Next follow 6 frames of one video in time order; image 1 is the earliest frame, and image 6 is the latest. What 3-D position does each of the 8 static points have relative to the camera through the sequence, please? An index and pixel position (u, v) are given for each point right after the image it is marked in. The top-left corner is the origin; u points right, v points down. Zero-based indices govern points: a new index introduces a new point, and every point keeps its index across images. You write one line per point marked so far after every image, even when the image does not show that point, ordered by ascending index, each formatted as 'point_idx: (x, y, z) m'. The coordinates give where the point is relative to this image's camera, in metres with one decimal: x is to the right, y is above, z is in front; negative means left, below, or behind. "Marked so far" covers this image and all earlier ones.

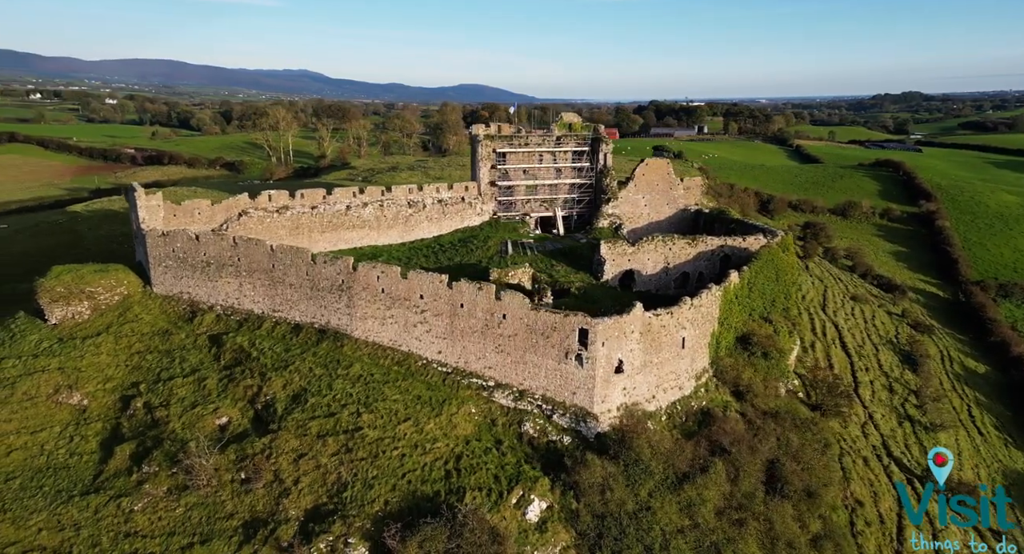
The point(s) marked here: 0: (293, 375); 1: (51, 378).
0: (-5.6, -2.5, +14.9) m
1: (-13.3, -2.9, +16.9) m
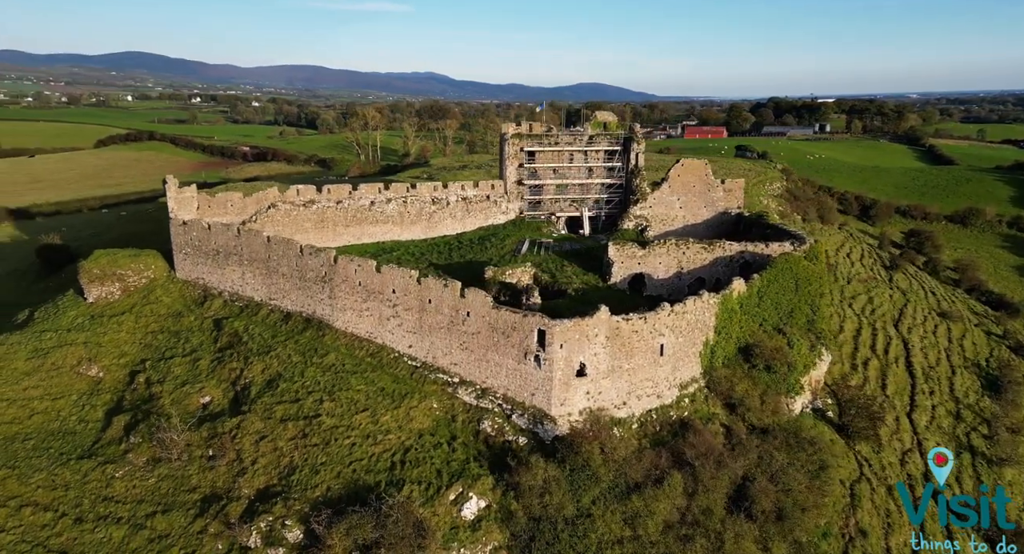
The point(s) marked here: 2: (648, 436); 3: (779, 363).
0: (-6.3, -2.2, +15.5) m
1: (-13.7, -2.4, +18.5) m
2: (+3.3, -3.8, +14.2) m
3: (+7.7, -2.5, +17.1) m
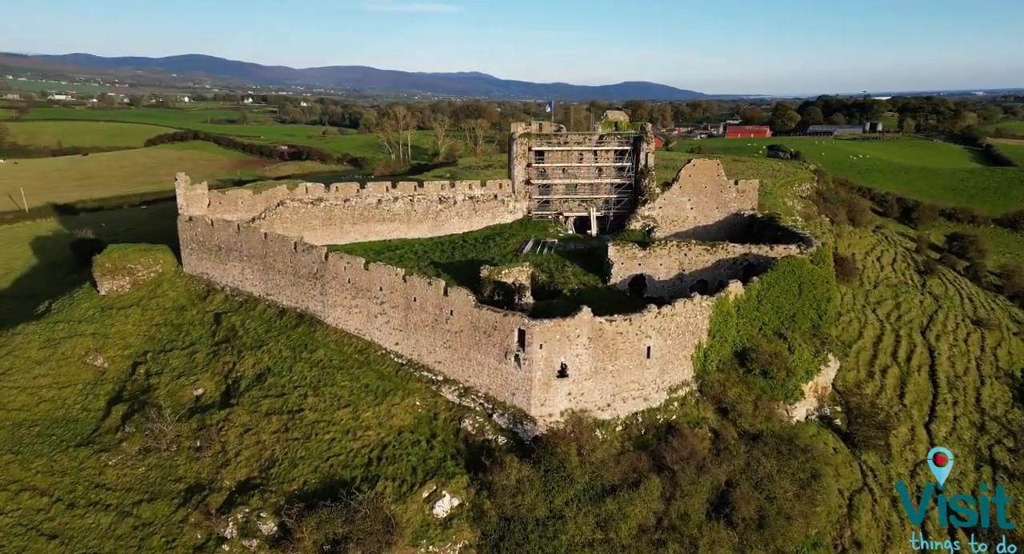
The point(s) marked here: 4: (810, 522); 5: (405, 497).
0: (-6.6, -2.1, +15.8) m
1: (-13.9, -2.1, +19.2) m
2: (+2.8, -3.8, +14.0) m
3: (+7.5, -2.6, +16.7) m
4: (+7.1, -5.7, +13.9) m
5: (-2.1, -4.4, +11.9) m
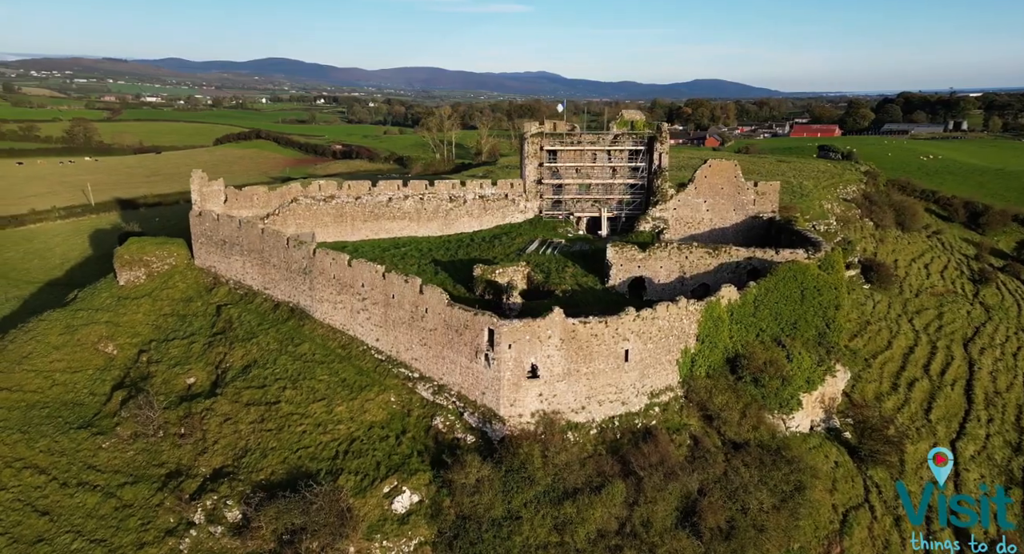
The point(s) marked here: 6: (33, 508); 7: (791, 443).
0: (-7.1, -1.9, +16.3) m
1: (-14.1, -1.8, +20.1) m
2: (+2.2, -3.9, +13.8) m
3: (+7.0, -2.7, +16.1) m
4: (+6.3, -5.9, +13.3) m
5: (-3.0, -4.4, +12.0) m
6: (-11.2, -5.4, +13.8) m
7: (+7.5, -4.5, +16.0) m
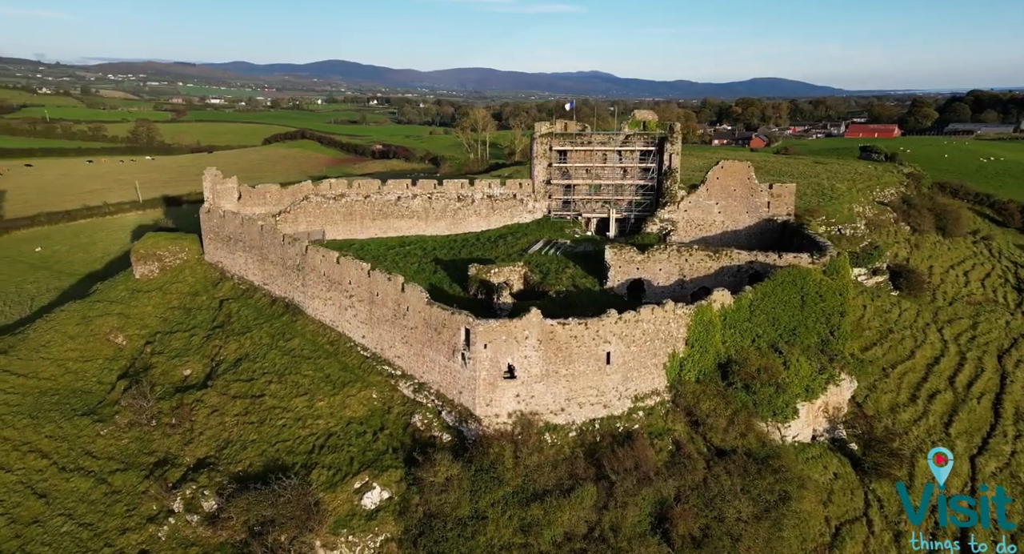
0: (-7.5, -1.8, +16.6) m
1: (-14.2, -1.6, +20.9) m
2: (+1.6, -3.9, +13.7) m
3: (+6.6, -2.8, +15.7) m
4: (+5.7, -6.0, +13.0) m
5: (-3.6, -4.3, +12.2) m
6: (-11.7, -5.2, +14.5) m
7: (+7.1, -4.6, +15.5) m
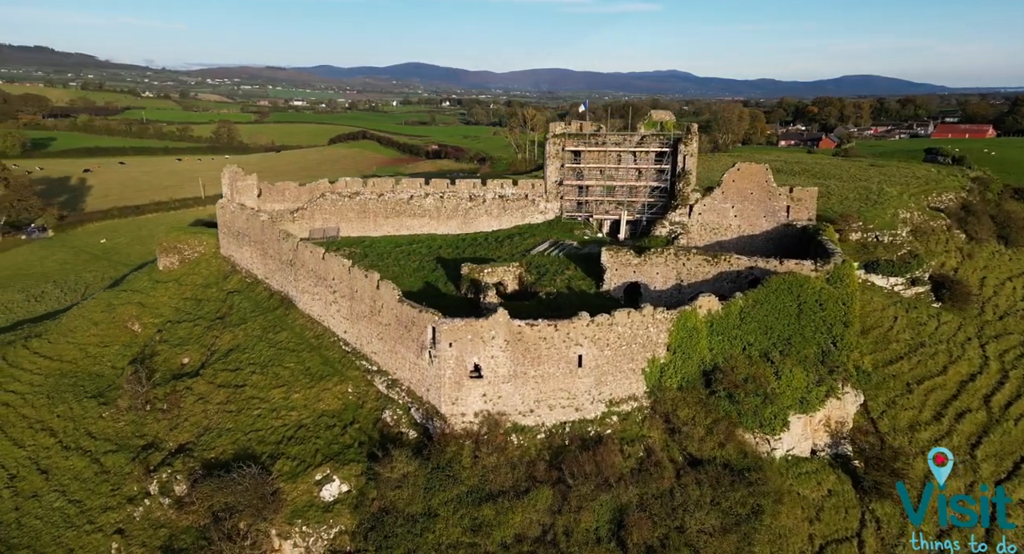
0: (-7.9, -1.6, +17.3) m
1: (-14.3, -1.3, +22.1) m
2: (+0.8, -3.9, +13.6) m
3: (+6.0, -3.0, +15.3) m
4: (+4.8, -6.1, +12.6) m
5: (-4.5, -4.2, +12.5) m
6: (-12.4, -4.9, +15.5) m
7: (+6.4, -4.8, +15.0) m
